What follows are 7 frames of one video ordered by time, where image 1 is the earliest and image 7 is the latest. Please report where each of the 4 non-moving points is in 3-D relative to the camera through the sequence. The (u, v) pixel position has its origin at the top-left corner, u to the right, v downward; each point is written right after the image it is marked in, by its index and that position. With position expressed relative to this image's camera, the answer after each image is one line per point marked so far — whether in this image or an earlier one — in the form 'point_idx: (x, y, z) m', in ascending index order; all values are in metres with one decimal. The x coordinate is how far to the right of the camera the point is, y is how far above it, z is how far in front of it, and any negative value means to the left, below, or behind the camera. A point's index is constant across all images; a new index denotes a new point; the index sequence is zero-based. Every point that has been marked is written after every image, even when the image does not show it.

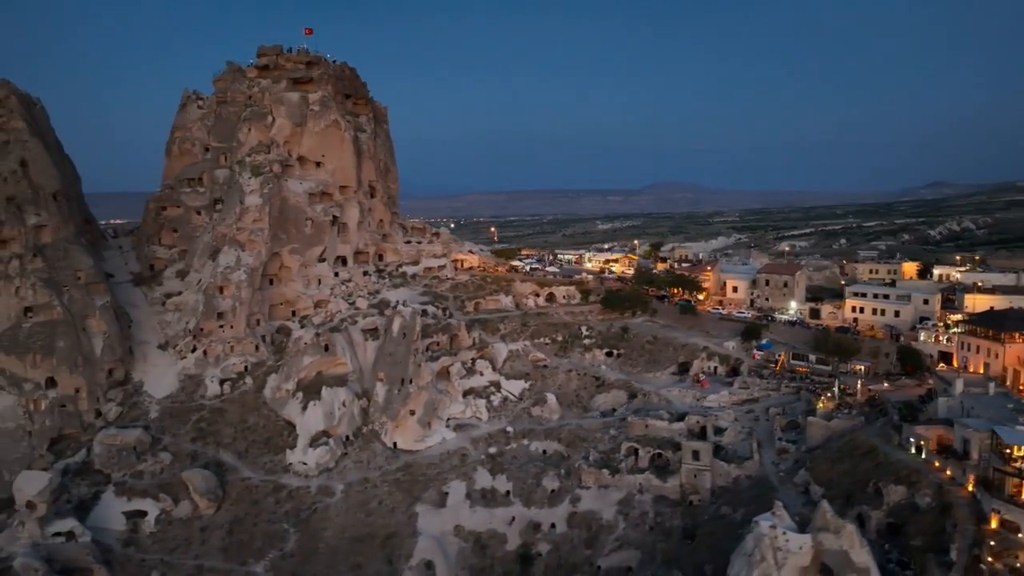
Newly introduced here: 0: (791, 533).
0: (+7.0, -6.1, +17.0) m
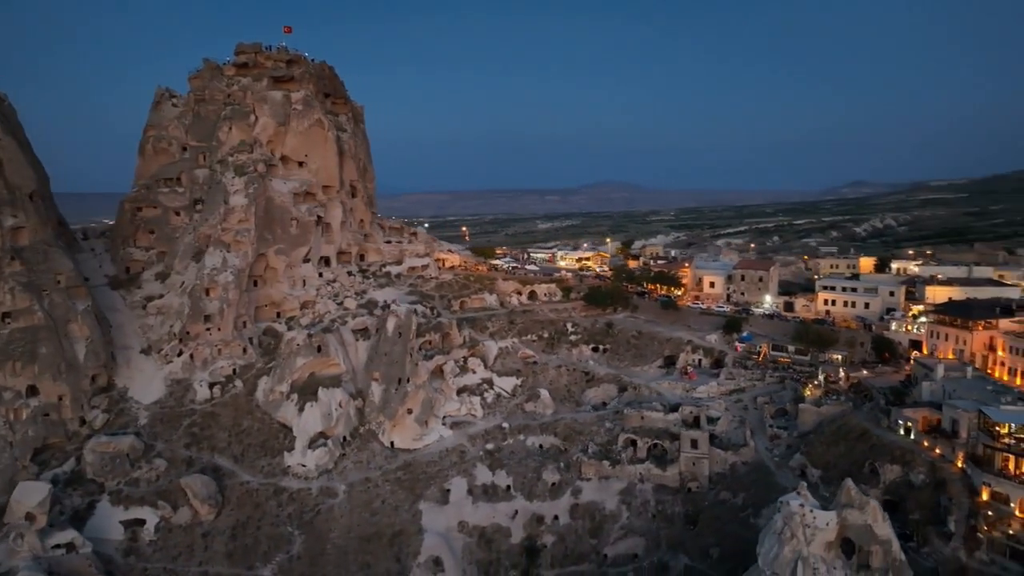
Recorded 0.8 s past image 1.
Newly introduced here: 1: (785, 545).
0: (+8.2, -5.9, +18.1) m
1: (+7.2, -6.7, +18.0) m
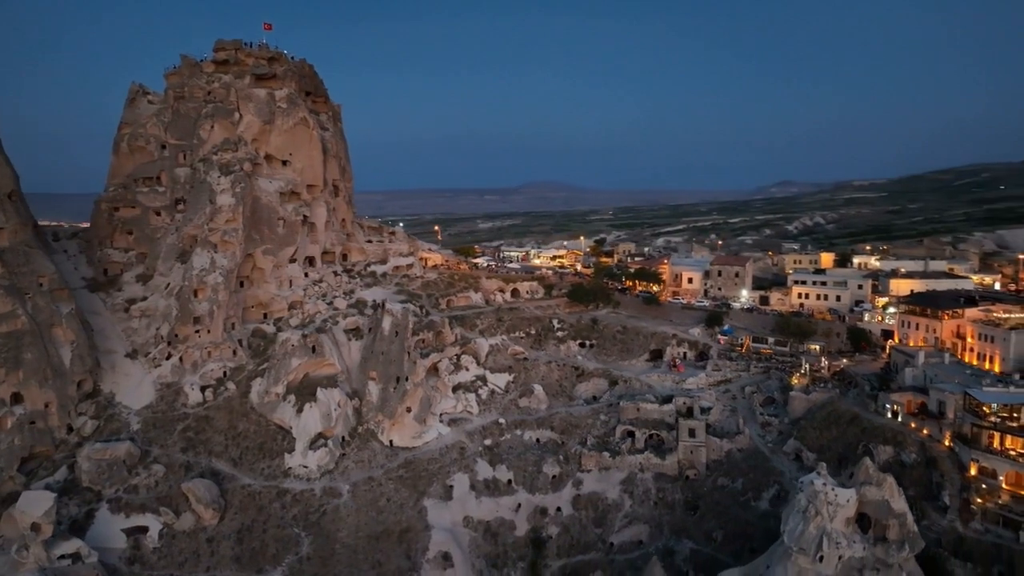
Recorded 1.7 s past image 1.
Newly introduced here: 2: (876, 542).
0: (+9.3, -5.7, +19.4) m
1: (+8.3, -6.5, +19.1) m
2: (+10.4, -7.2, +19.5) m
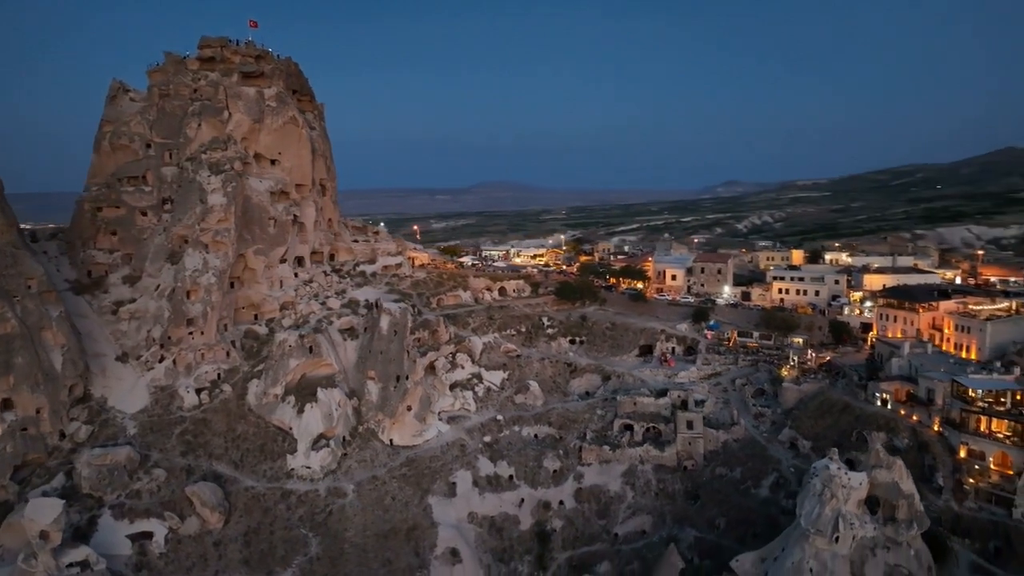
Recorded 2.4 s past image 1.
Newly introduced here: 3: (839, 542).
0: (+10.1, -5.5, +20.4) m
1: (+9.2, -6.3, +20.1) m
2: (+11.3, -7.0, +20.6) m
3: (+9.5, -7.4, +19.9) m
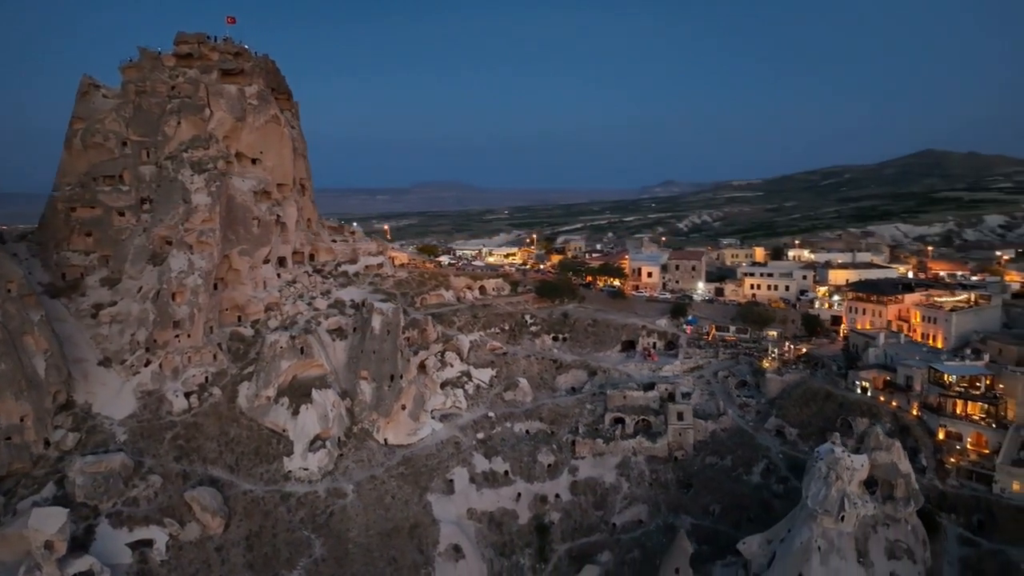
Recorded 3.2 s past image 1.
0: (+10.9, -5.3, +21.7) m
1: (+10.0, -6.1, +21.3) m
2: (+12.0, -6.8, +22.0) m
3: (+10.3, -7.2, +21.1) m
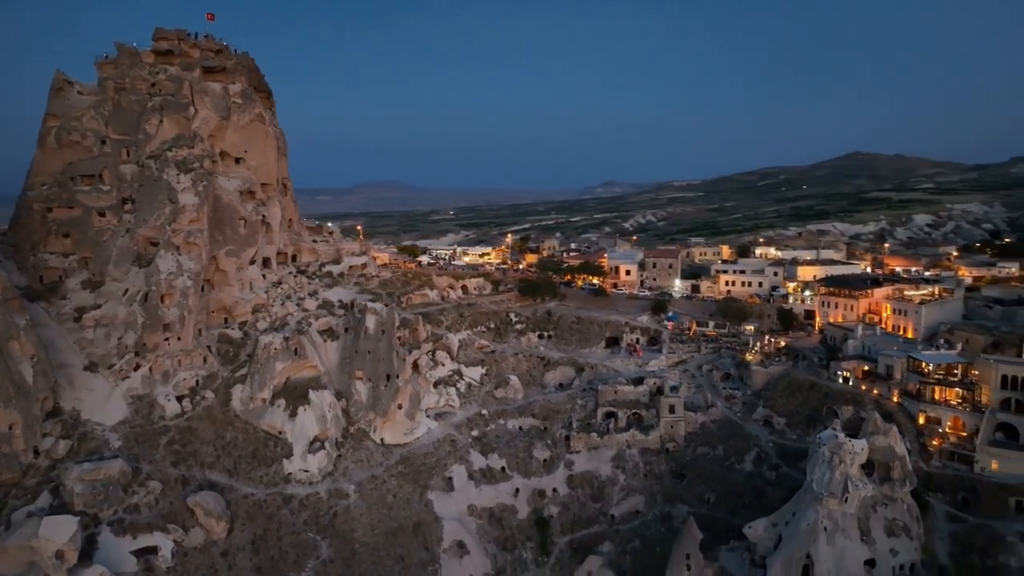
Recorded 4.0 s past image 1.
0: (+11.5, -5.1, +23.0) m
1: (+10.7, -6.0, +22.6) m
2: (+12.6, -6.6, +23.4) m
3: (+11.0, -7.0, +22.4) m
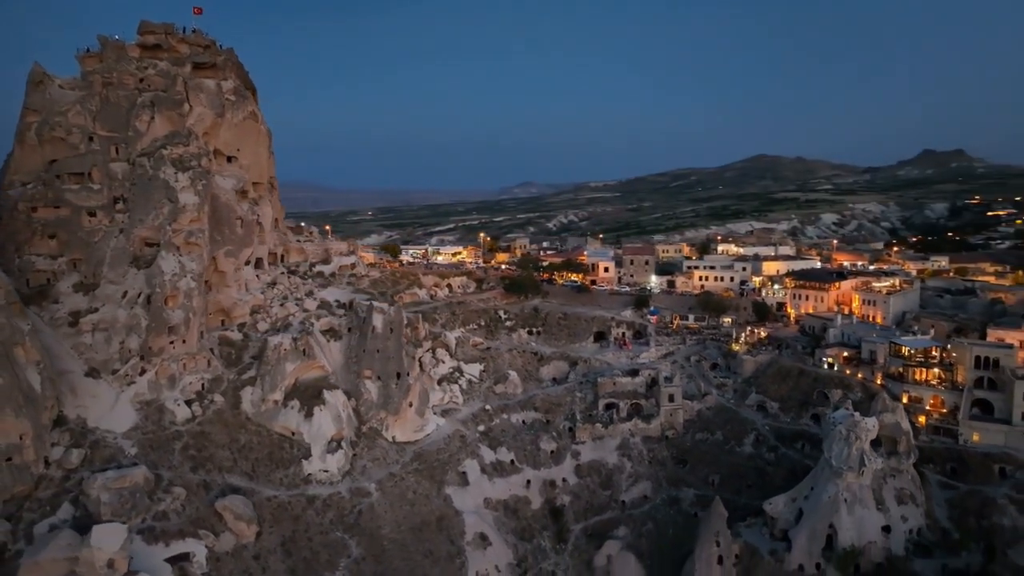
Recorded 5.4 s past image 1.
0: (+13.1, -4.8, +25.2) m
1: (+12.3, -5.7, +24.7) m
2: (+14.2, -6.3, +25.7) m
3: (+12.7, -6.7, +24.6) m
